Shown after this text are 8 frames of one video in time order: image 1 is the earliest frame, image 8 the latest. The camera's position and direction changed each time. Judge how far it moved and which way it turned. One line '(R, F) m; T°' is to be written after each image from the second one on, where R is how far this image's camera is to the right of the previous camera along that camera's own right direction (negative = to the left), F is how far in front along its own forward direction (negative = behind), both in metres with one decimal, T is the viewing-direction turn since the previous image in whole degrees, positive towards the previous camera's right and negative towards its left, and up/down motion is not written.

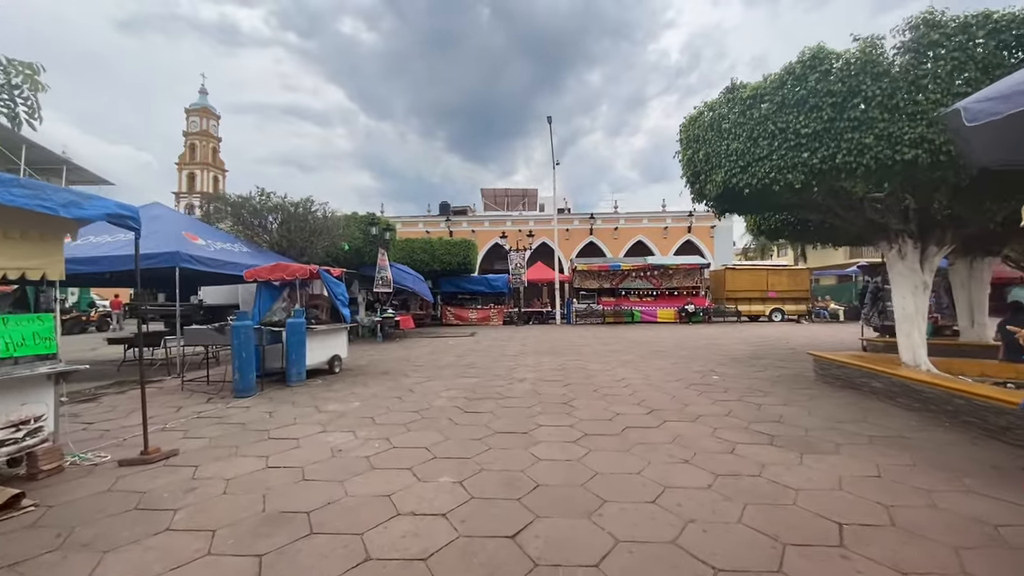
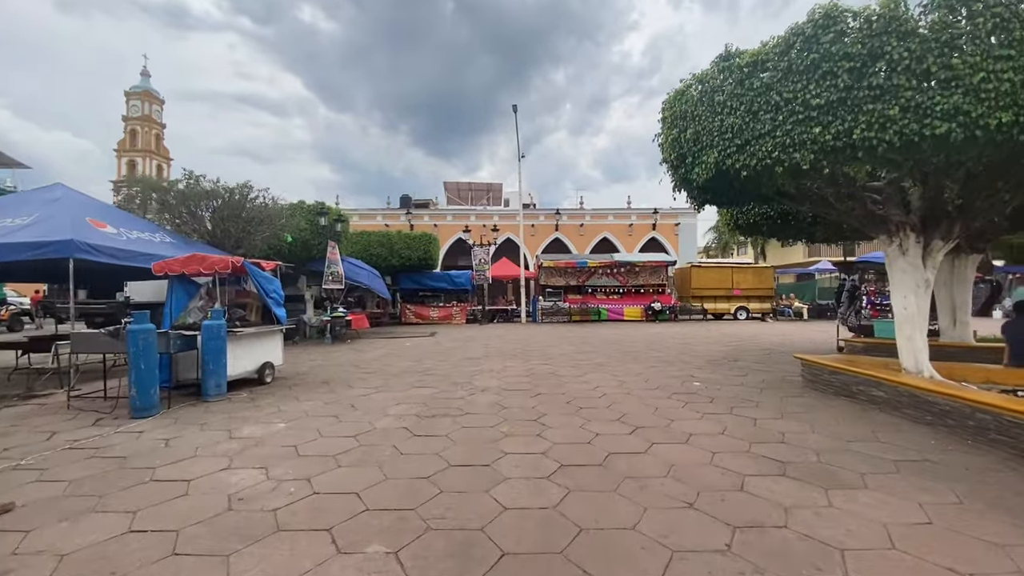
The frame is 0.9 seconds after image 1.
(0.0, +0.9) m; +4°
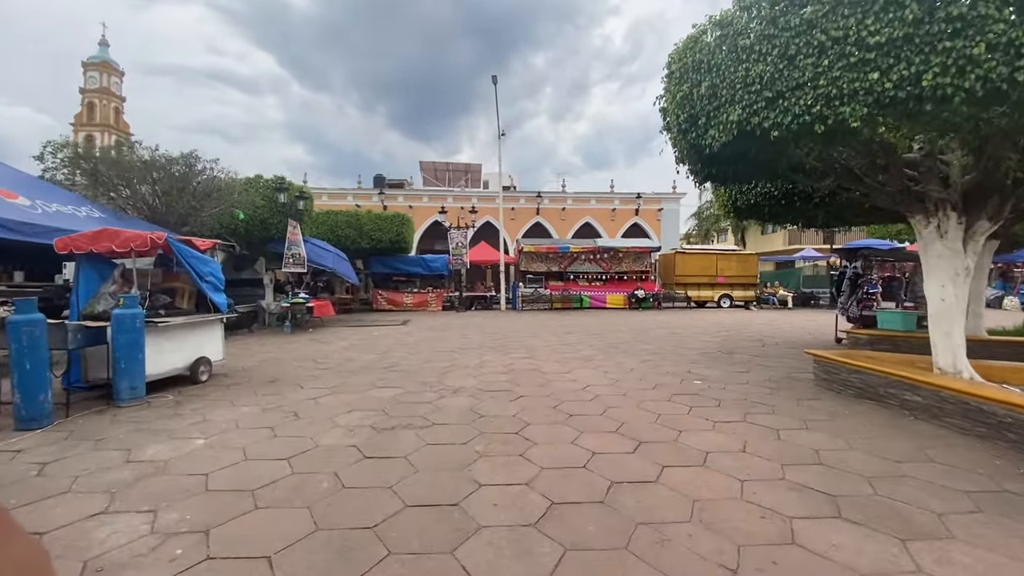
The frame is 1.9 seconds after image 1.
(0.0, +0.9) m; +3°
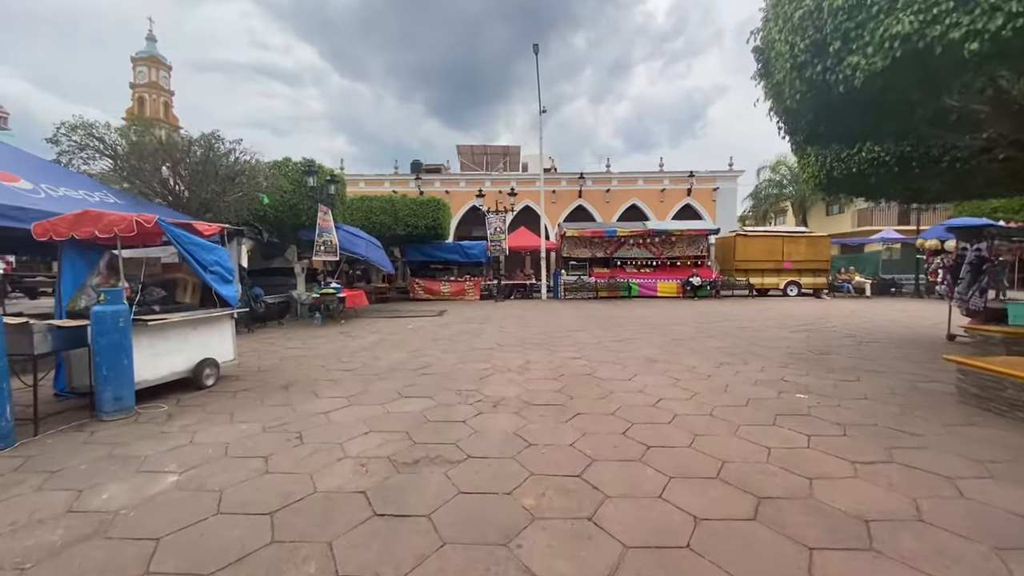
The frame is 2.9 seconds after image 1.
(-0.1, +1.1) m; -5°
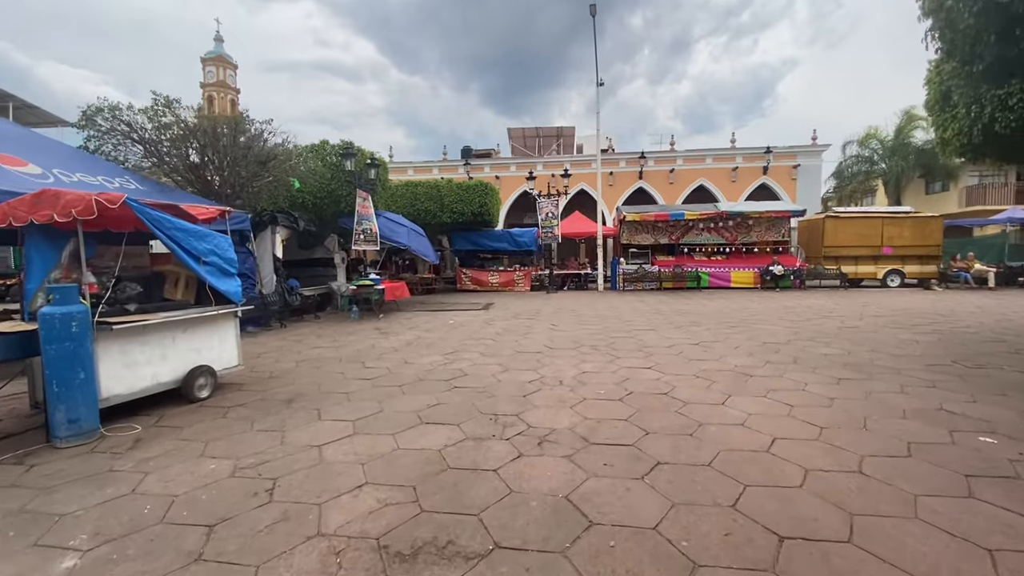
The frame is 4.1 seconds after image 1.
(0.0, +1.2) m; -6°
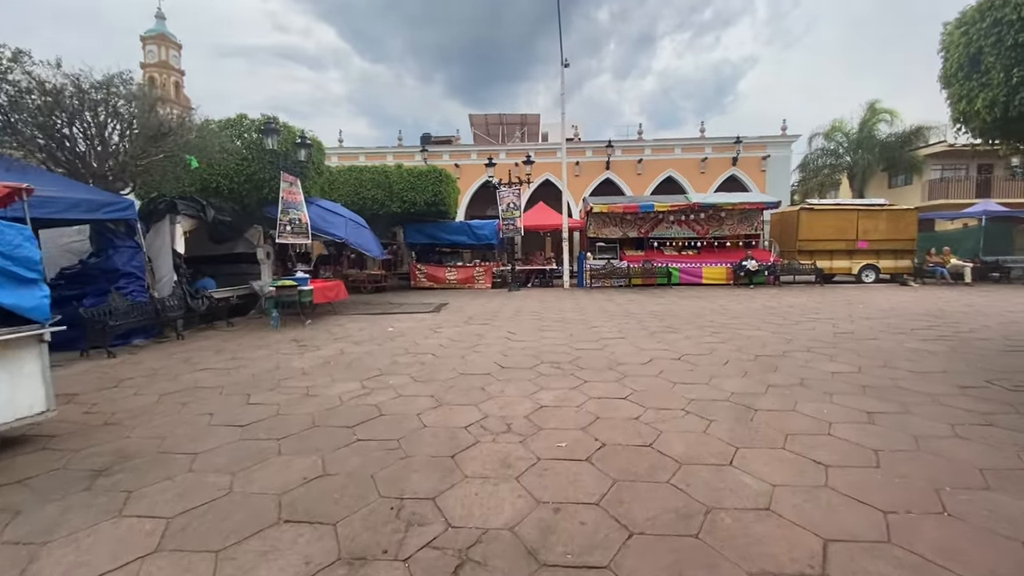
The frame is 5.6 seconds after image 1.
(+0.3, +1.4) m; +4°
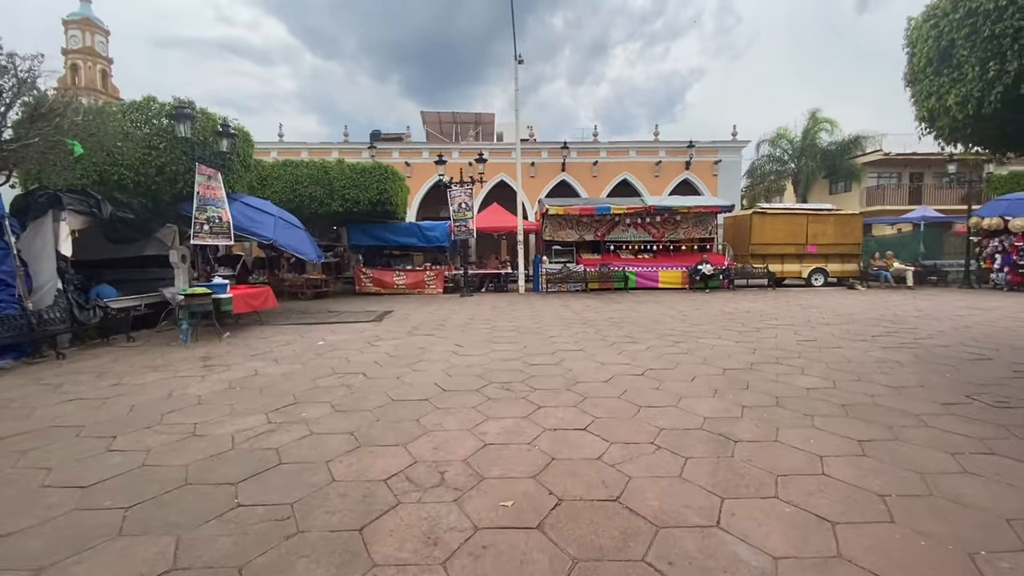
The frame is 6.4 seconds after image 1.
(+0.1, +0.7) m; +5°
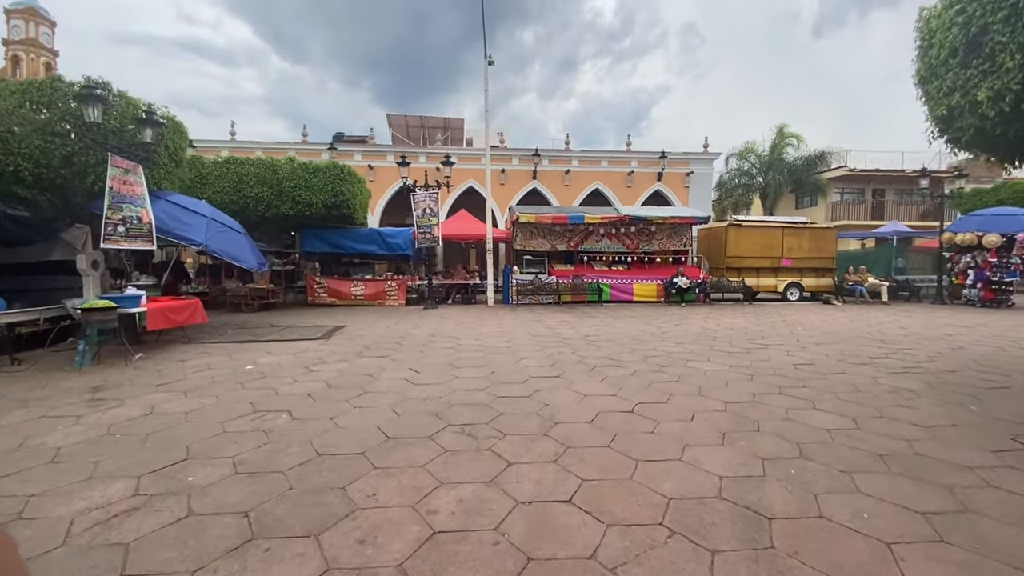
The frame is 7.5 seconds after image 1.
(0.0, +0.9) m; +4°
